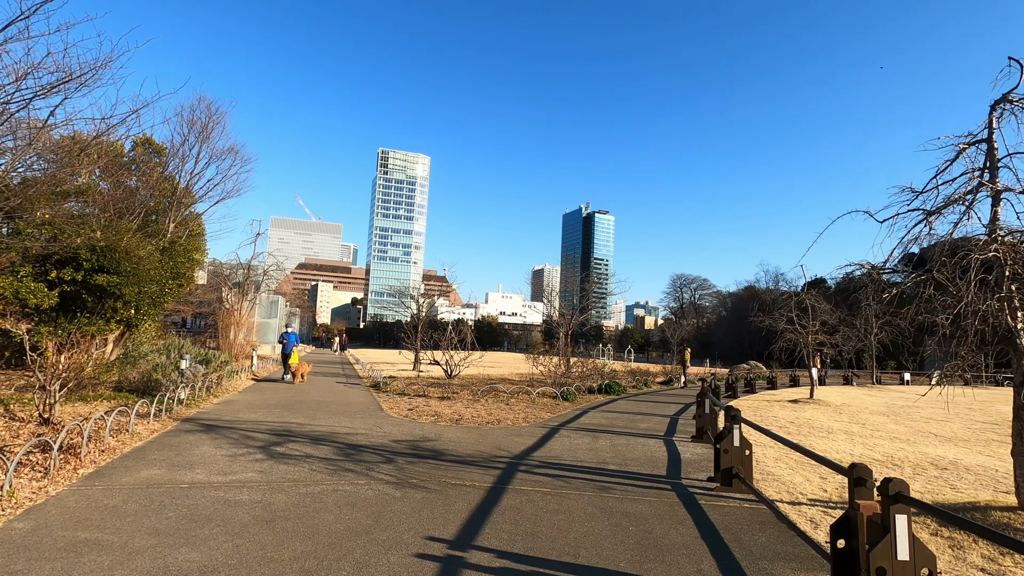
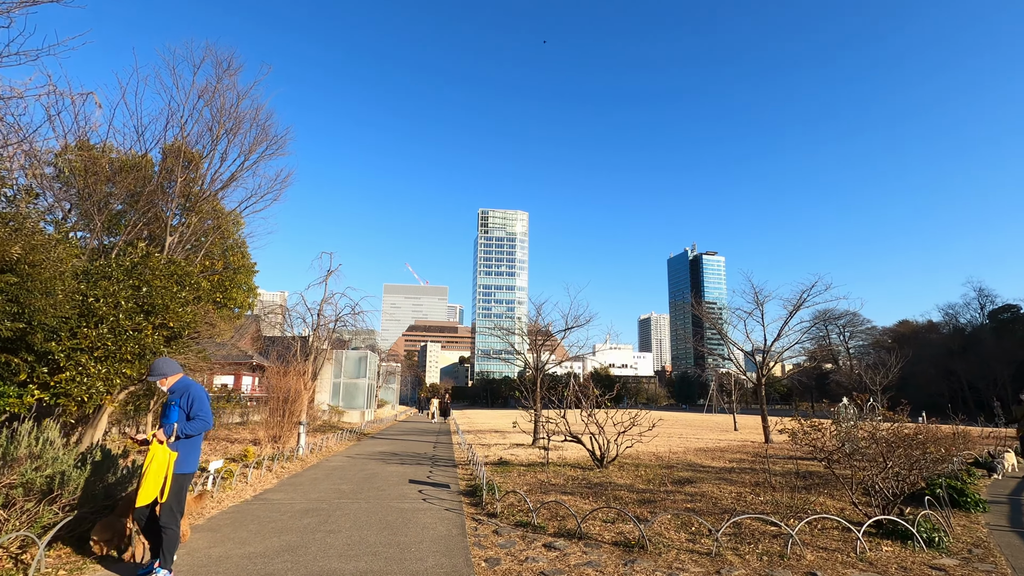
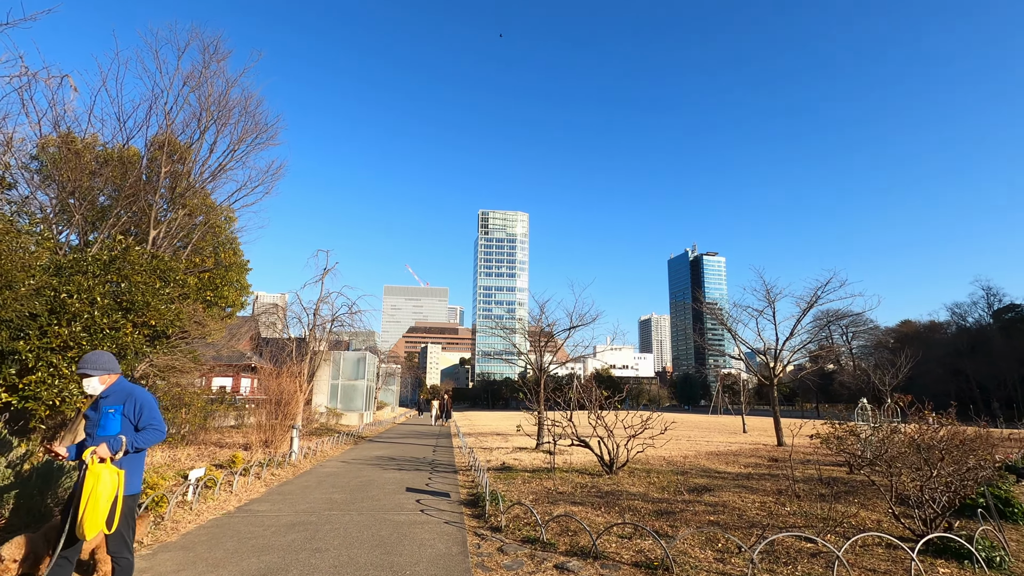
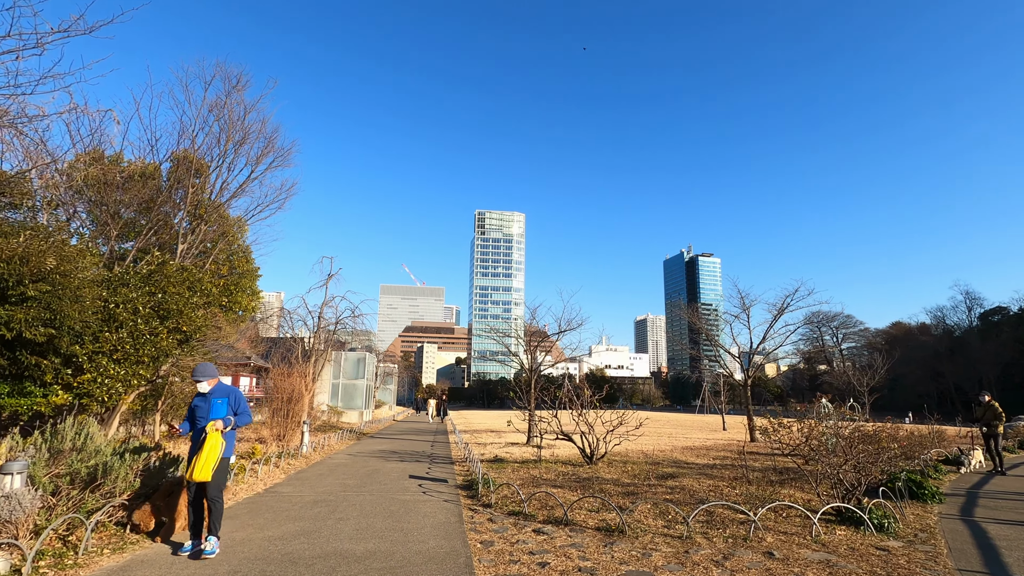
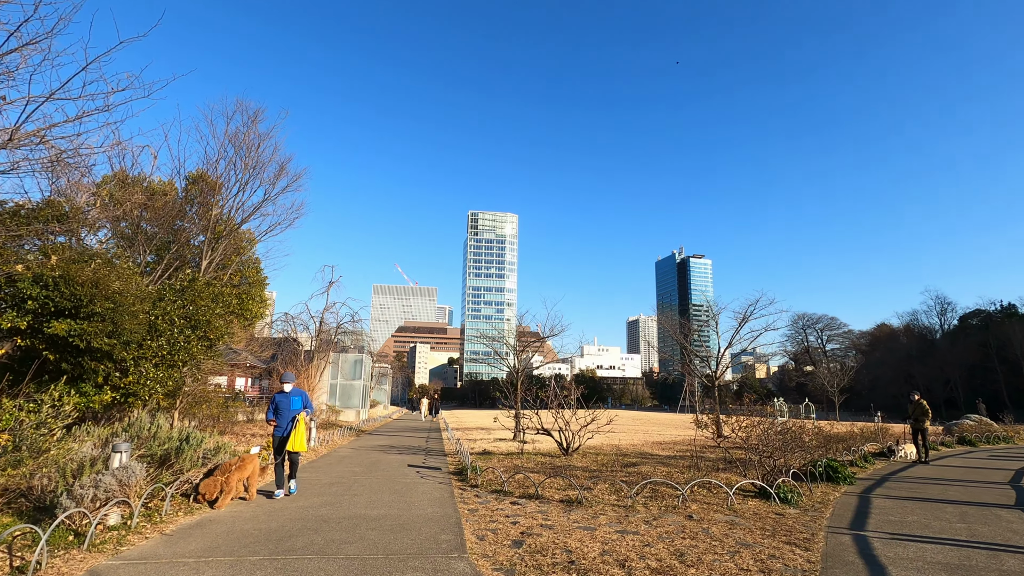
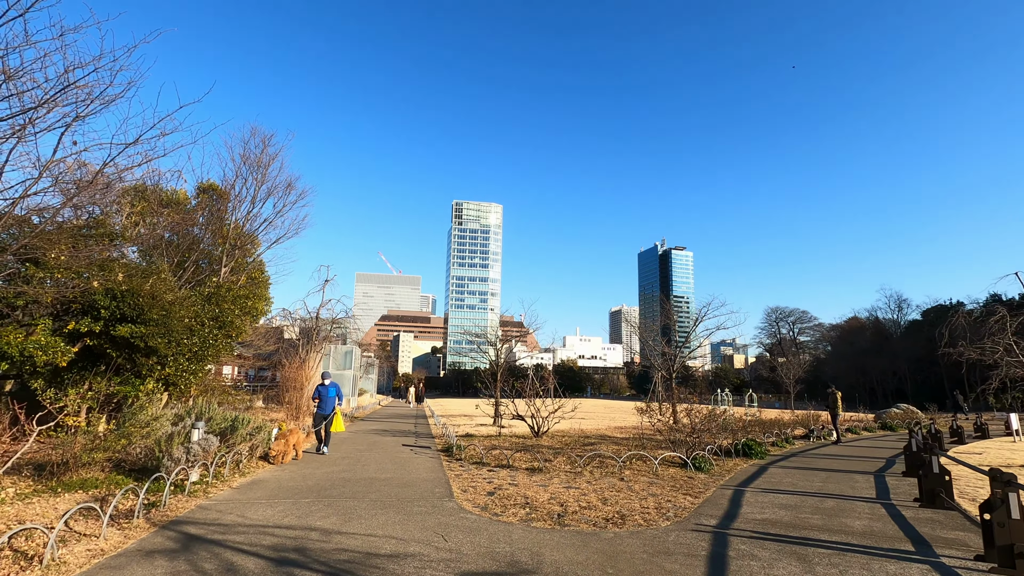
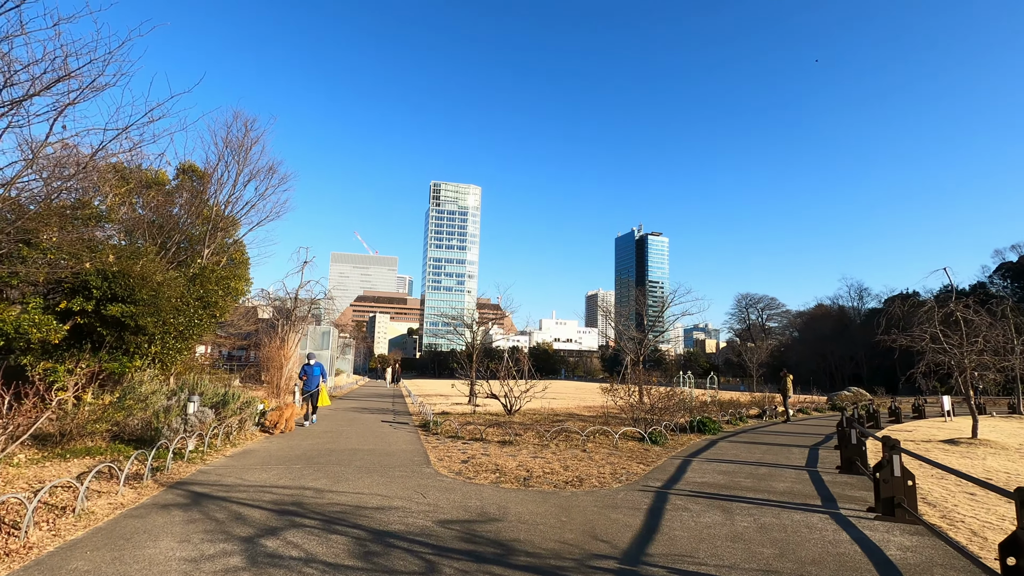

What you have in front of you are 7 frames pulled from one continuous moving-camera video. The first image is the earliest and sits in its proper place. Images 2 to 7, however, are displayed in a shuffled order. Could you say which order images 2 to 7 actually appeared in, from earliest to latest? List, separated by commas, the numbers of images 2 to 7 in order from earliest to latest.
7, 6, 5, 4, 2, 3
